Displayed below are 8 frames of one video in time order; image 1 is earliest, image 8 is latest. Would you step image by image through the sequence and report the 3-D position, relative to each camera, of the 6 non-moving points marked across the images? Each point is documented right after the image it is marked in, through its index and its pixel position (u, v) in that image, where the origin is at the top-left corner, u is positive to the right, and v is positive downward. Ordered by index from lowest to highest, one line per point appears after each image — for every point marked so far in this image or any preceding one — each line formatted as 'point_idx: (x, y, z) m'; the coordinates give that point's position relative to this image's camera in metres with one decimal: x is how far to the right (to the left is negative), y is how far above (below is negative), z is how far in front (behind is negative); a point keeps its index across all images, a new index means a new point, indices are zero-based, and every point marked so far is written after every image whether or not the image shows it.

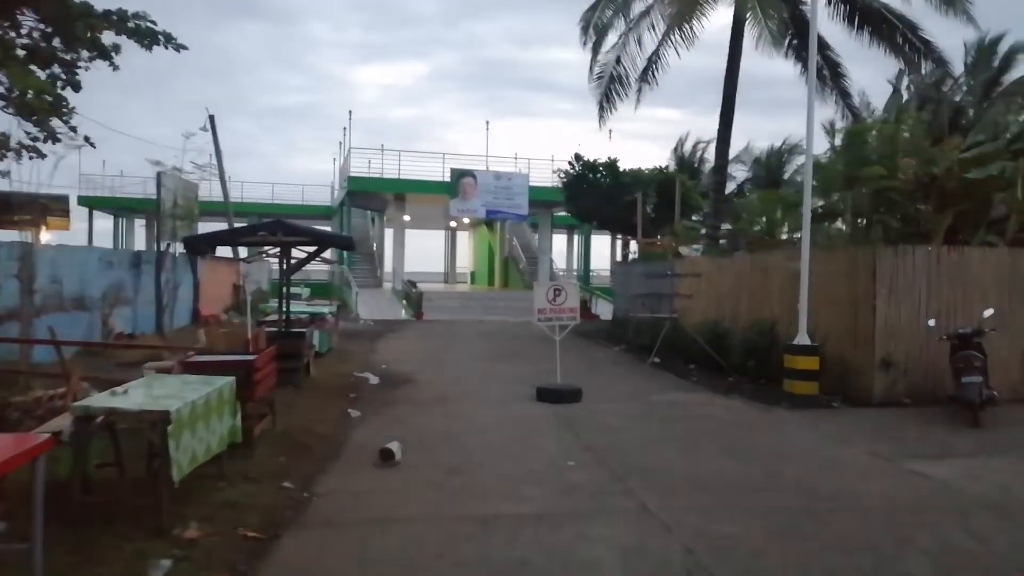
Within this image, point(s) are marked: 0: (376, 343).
0: (-3.3, -1.3, +19.0) m
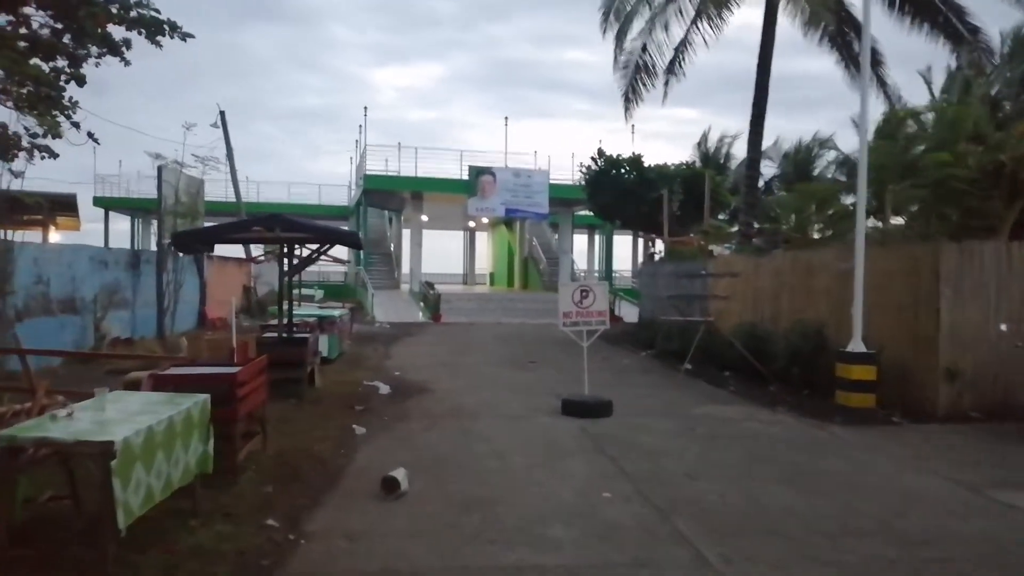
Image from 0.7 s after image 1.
0: (-2.8, -1.3, +18.0) m
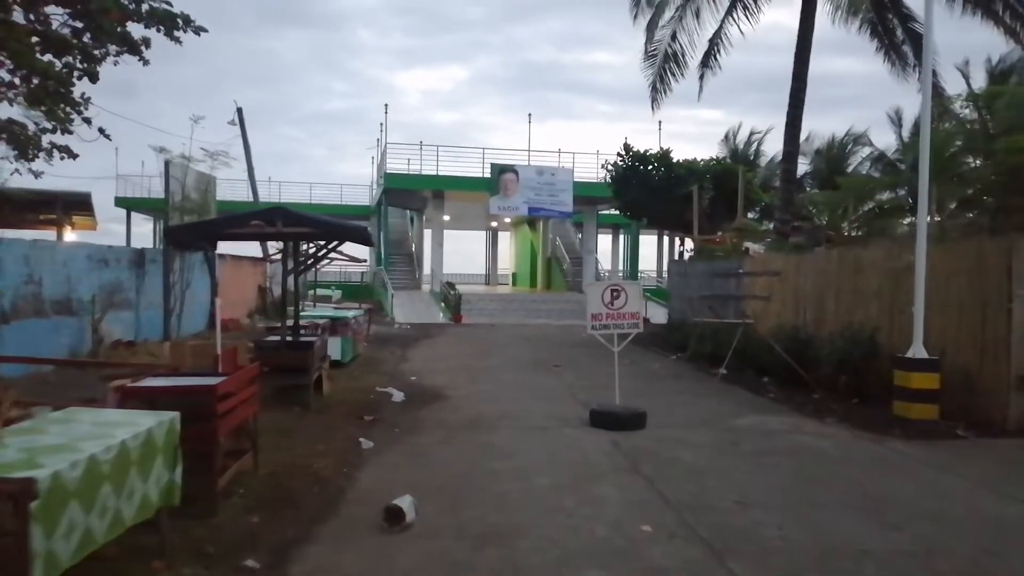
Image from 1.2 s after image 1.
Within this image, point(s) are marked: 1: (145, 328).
0: (-2.3, -1.3, +17.3) m
1: (-6.2, -0.7, +13.1) m
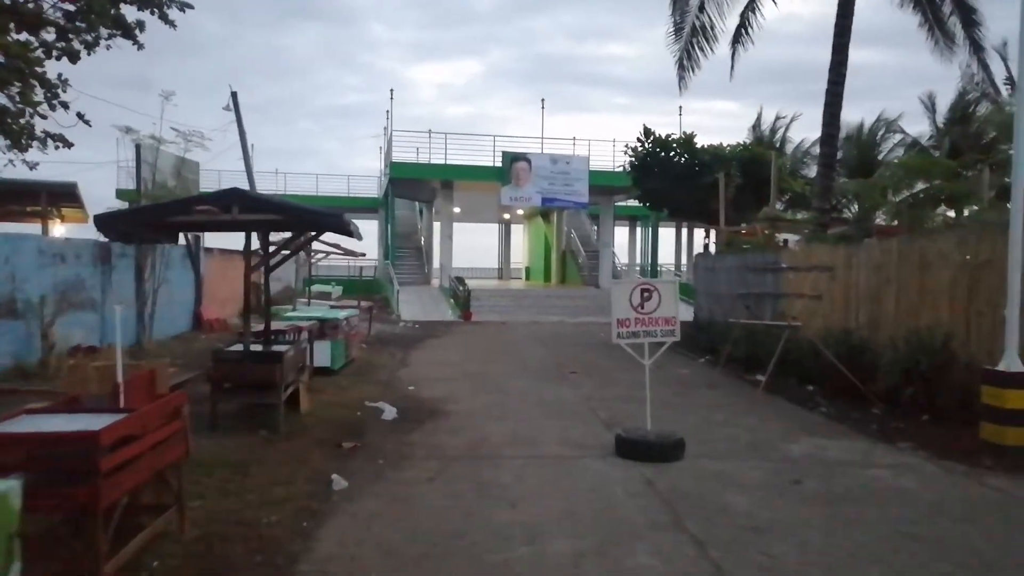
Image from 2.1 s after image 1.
0: (-2.1, -1.3, +15.8) m
1: (-6.0, -0.6, +11.7) m
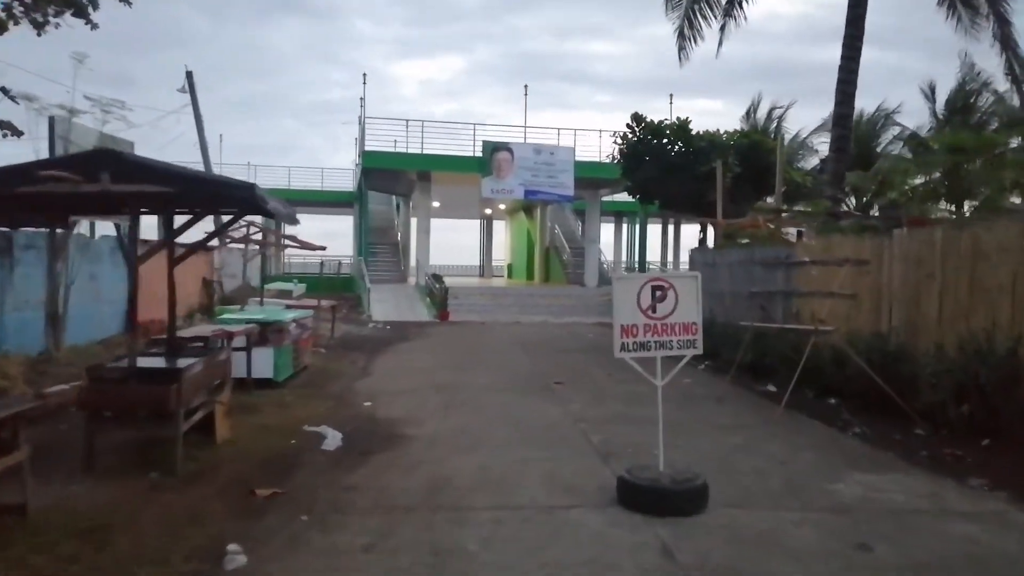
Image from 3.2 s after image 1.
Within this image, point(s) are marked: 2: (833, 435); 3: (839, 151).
0: (-2.5, -1.2, +14.0) m
1: (-6.3, -0.6, +9.9) m
2: (+3.3, -1.5, +8.1) m
3: (+6.2, +2.6, +14.9) m
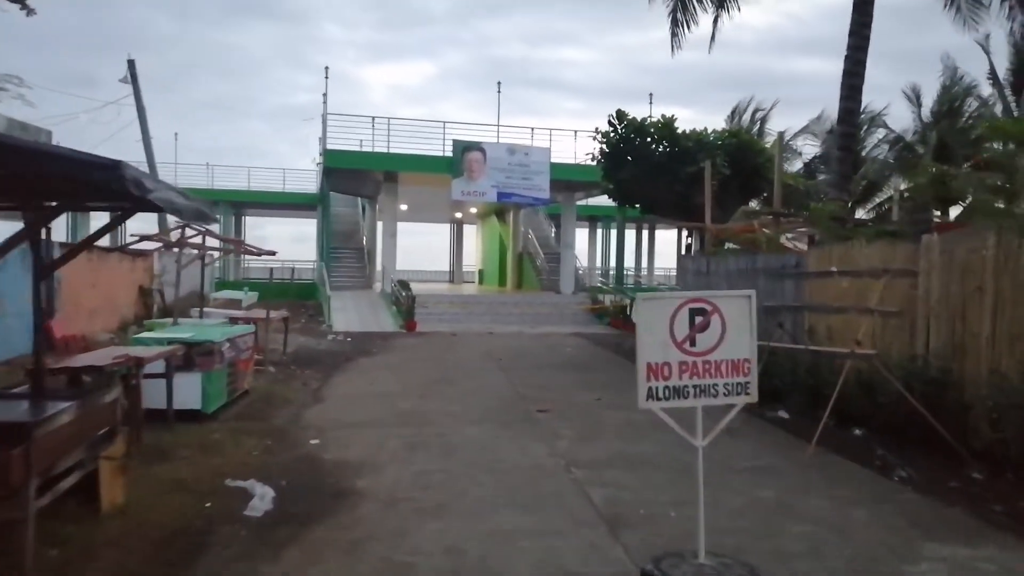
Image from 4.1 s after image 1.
0: (-2.9, -1.4, +12.4) m
1: (-6.5, -0.7, +8.1) m
2: (+3.2, -1.7, +6.7) m
3: (+5.8, +2.4, +13.6) m
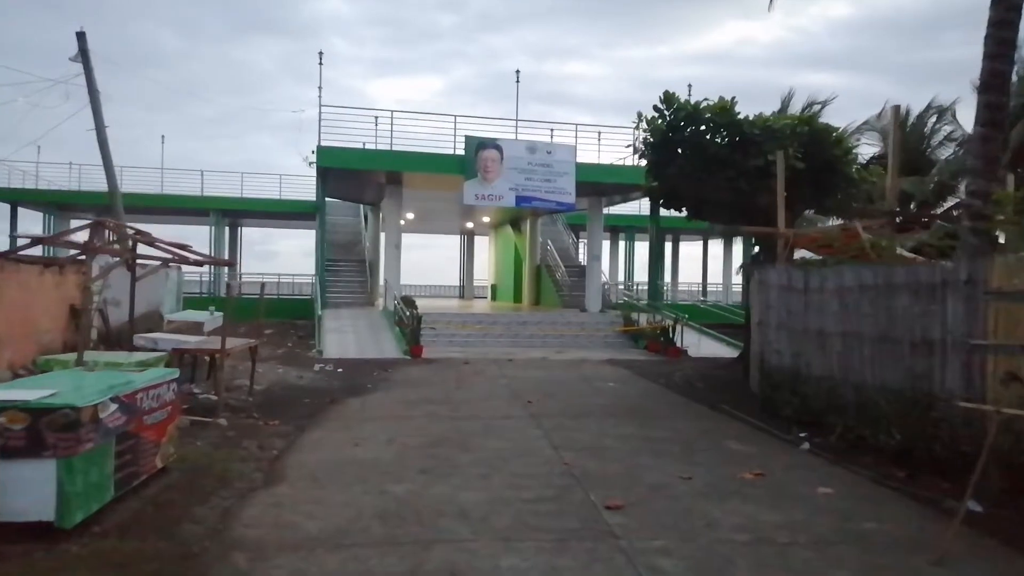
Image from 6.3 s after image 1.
0: (-2.4, -1.7, +9.0) m
1: (-6.1, -0.9, +4.8) m
2: (+3.6, -1.8, +3.3) m
3: (+6.3, +2.1, +10.2) m
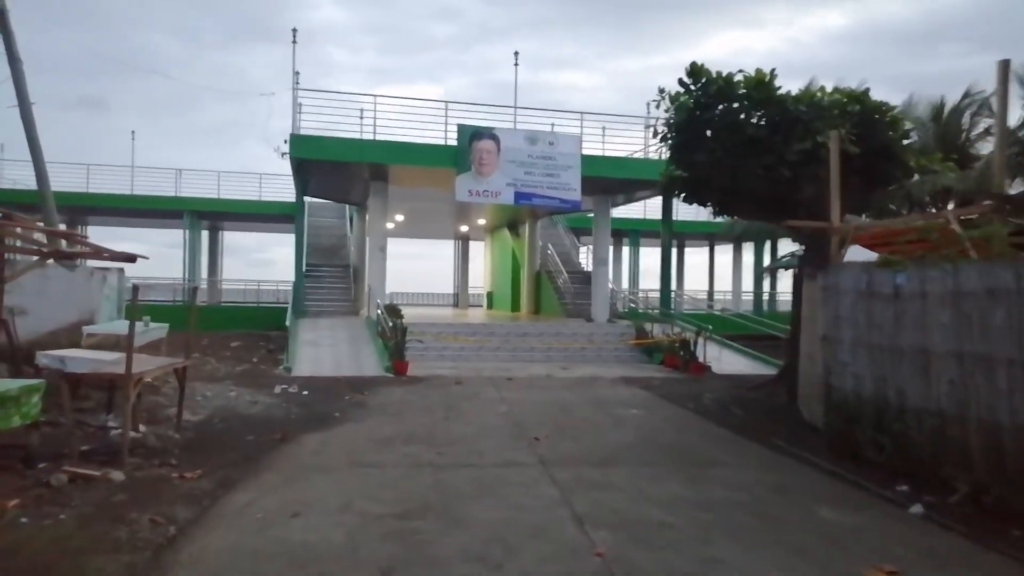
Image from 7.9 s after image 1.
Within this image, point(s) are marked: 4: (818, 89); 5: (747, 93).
0: (-2.4, -1.7, +6.5) m
1: (-6.1, -0.9, +2.2) m
2: (+3.6, -1.8, +0.8) m
3: (+6.3, +2.1, +7.8) m
4: (+5.4, +3.4, +13.7) m
5: (+4.0, +3.3, +13.3) m
